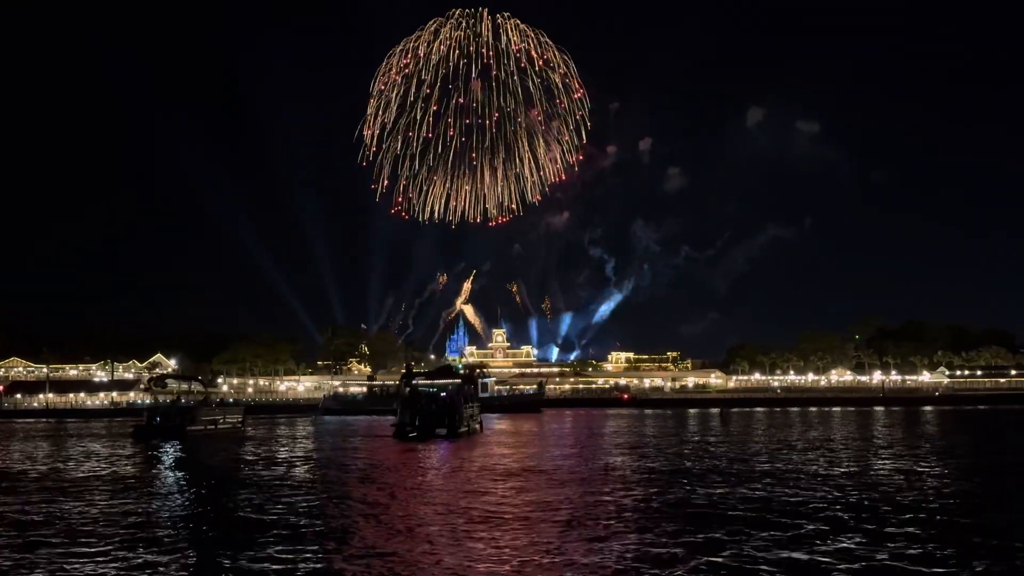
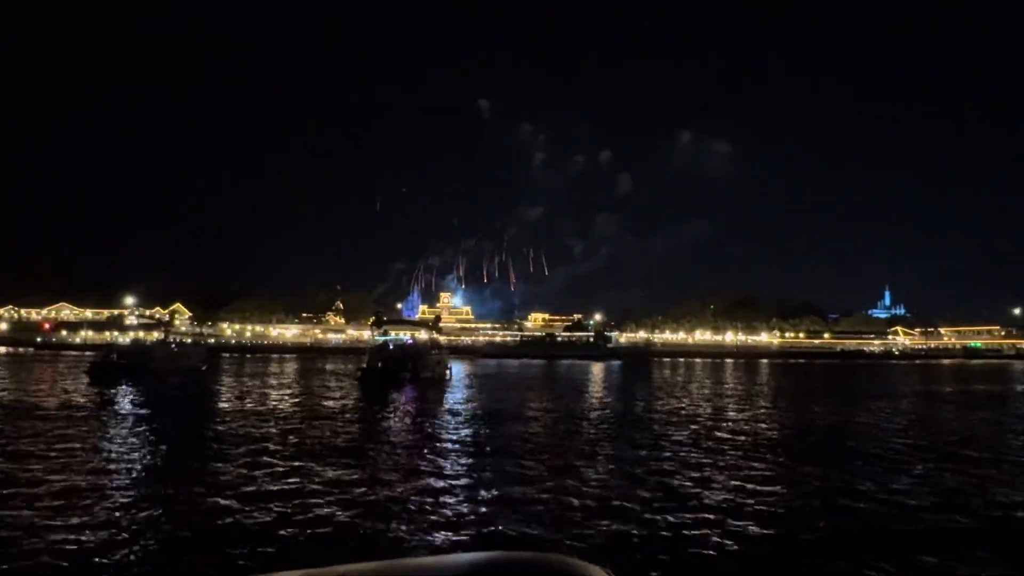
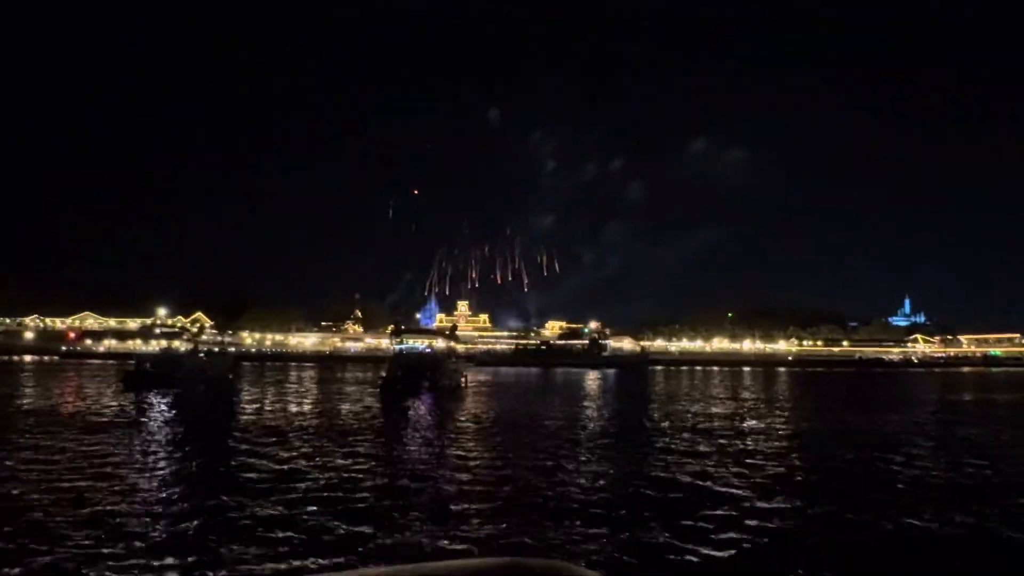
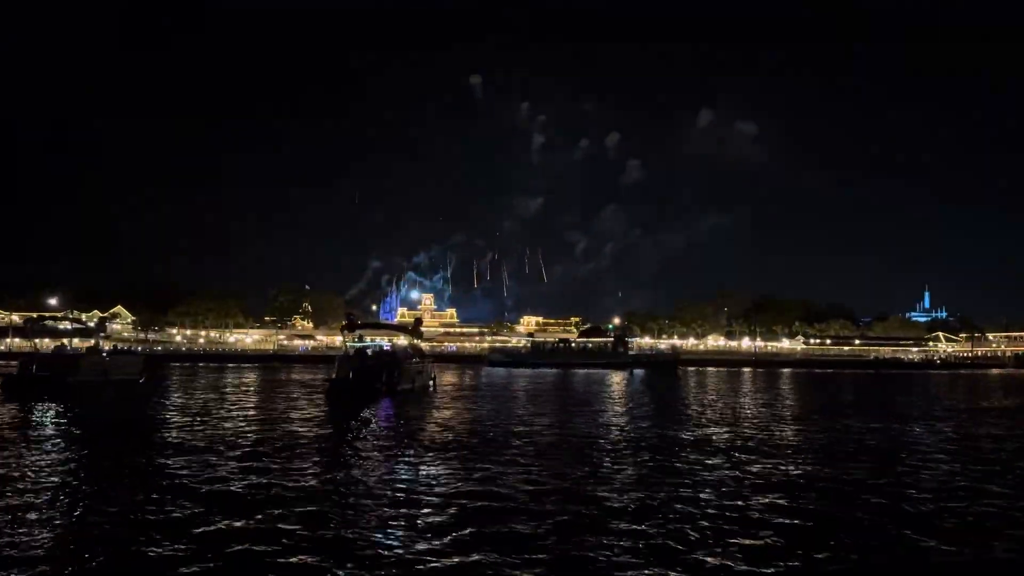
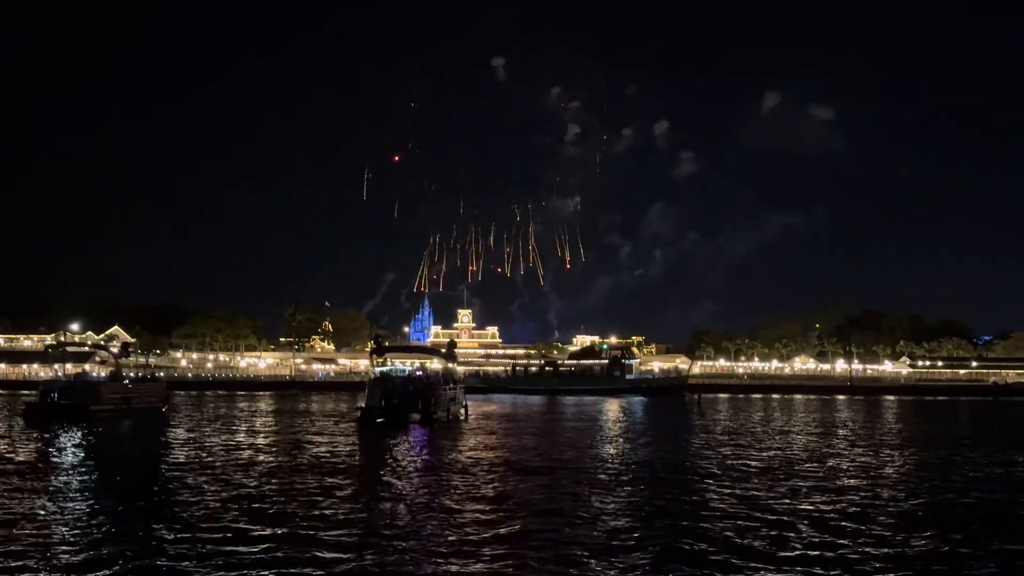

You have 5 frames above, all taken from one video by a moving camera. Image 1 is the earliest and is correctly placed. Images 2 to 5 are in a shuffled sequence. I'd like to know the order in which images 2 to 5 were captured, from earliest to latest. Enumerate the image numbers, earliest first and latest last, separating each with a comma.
5, 3, 2, 4
